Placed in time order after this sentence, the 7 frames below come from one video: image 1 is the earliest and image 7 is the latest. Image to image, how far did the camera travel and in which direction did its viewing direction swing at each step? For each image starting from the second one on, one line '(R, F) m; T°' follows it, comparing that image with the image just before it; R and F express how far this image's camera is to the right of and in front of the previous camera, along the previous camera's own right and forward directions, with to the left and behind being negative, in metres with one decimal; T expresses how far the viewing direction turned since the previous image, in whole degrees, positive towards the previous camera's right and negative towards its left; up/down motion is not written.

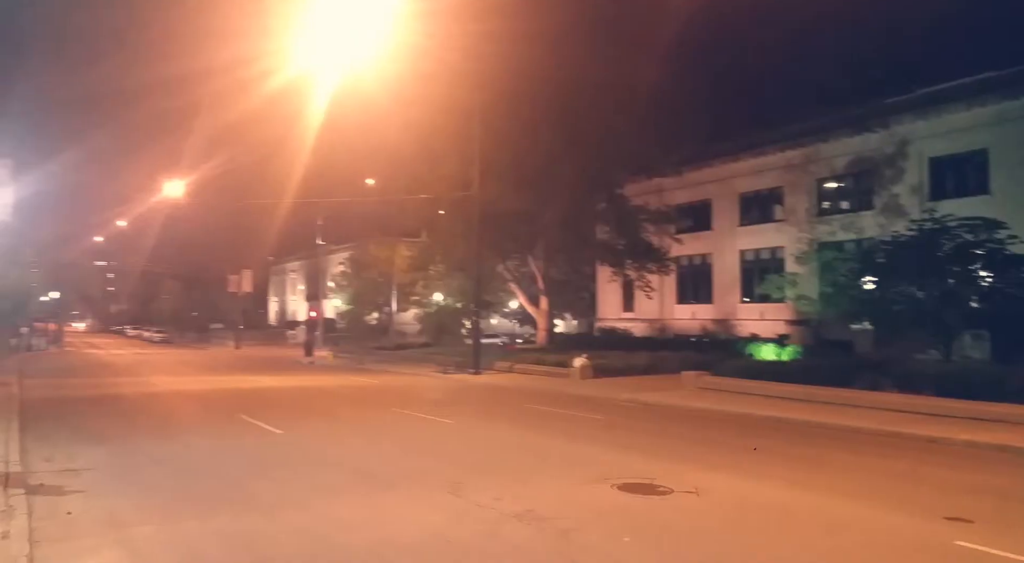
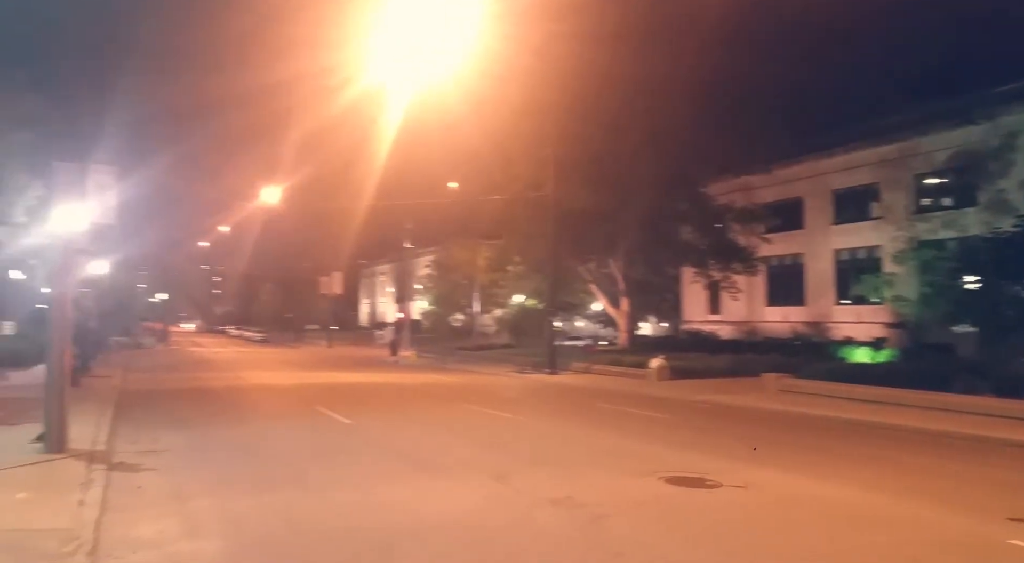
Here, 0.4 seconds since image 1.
(+0.6, -0.1) m; -7°
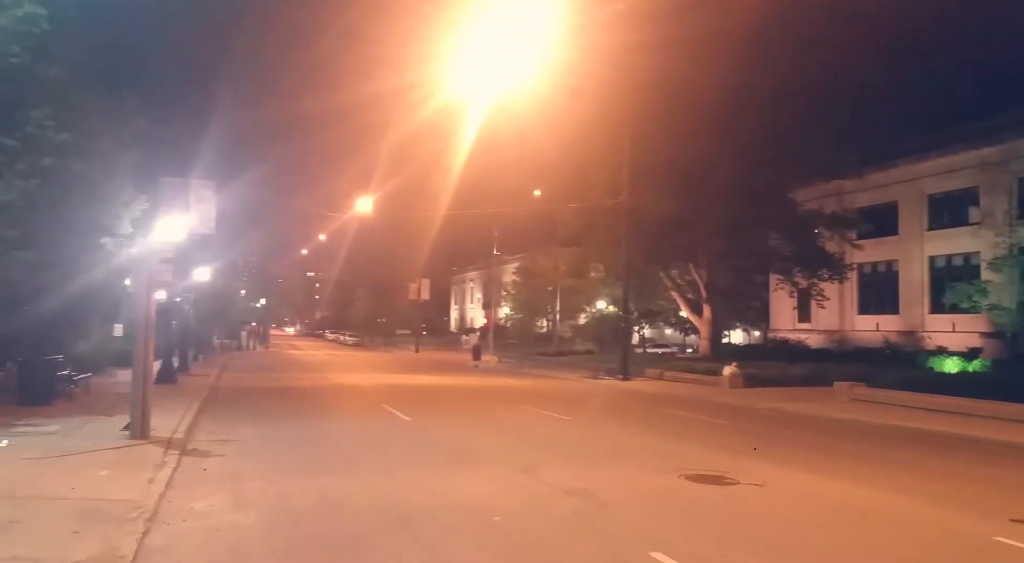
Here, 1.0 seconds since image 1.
(+0.9, -0.6) m; -7°
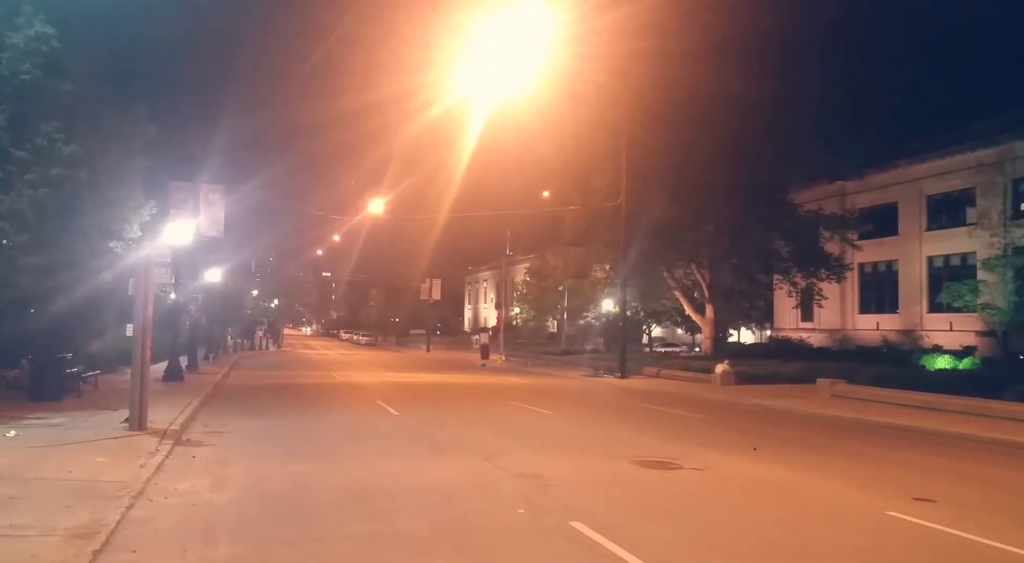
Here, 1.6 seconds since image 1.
(+0.8, -0.9) m; -1°
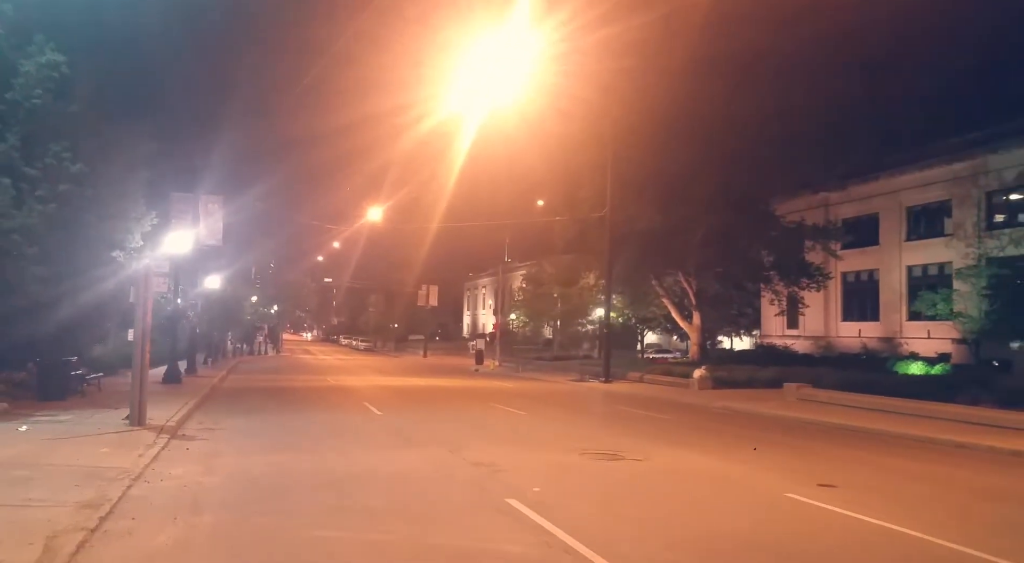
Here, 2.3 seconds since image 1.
(+0.7, -1.3) m; 0°
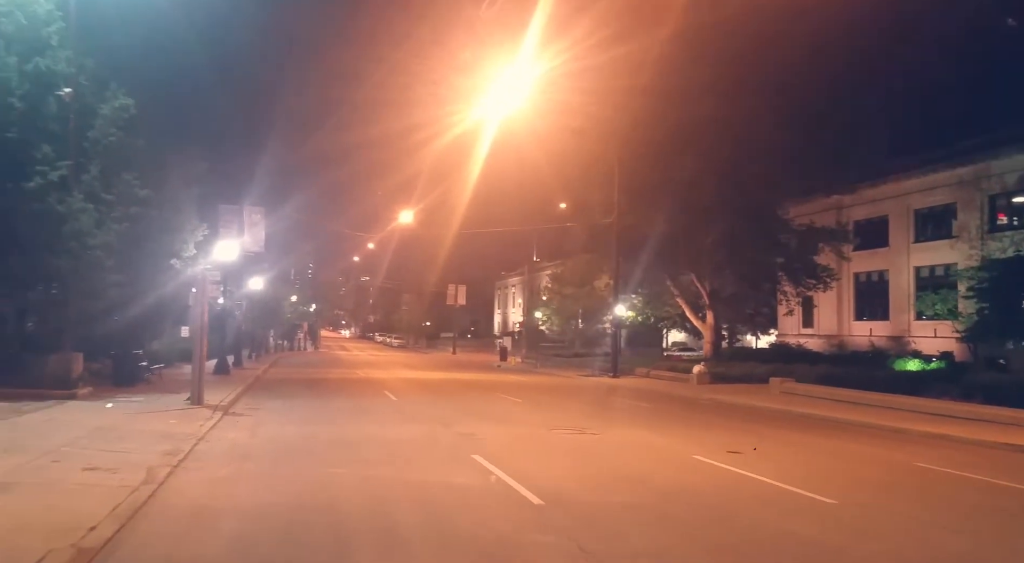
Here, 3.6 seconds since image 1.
(+1.1, -2.9) m; -3°
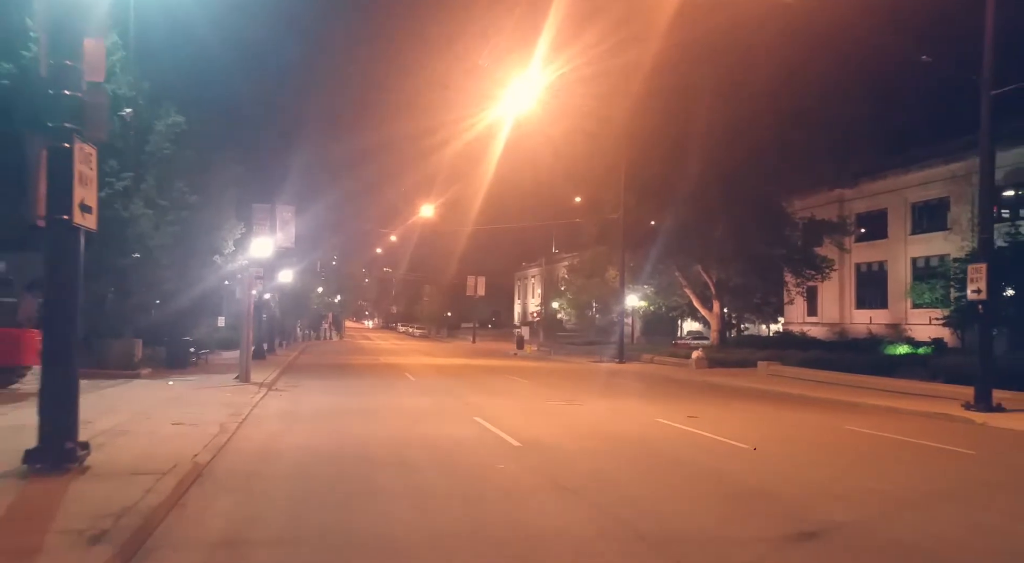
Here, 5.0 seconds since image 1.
(+0.5, -2.7) m; -2°
